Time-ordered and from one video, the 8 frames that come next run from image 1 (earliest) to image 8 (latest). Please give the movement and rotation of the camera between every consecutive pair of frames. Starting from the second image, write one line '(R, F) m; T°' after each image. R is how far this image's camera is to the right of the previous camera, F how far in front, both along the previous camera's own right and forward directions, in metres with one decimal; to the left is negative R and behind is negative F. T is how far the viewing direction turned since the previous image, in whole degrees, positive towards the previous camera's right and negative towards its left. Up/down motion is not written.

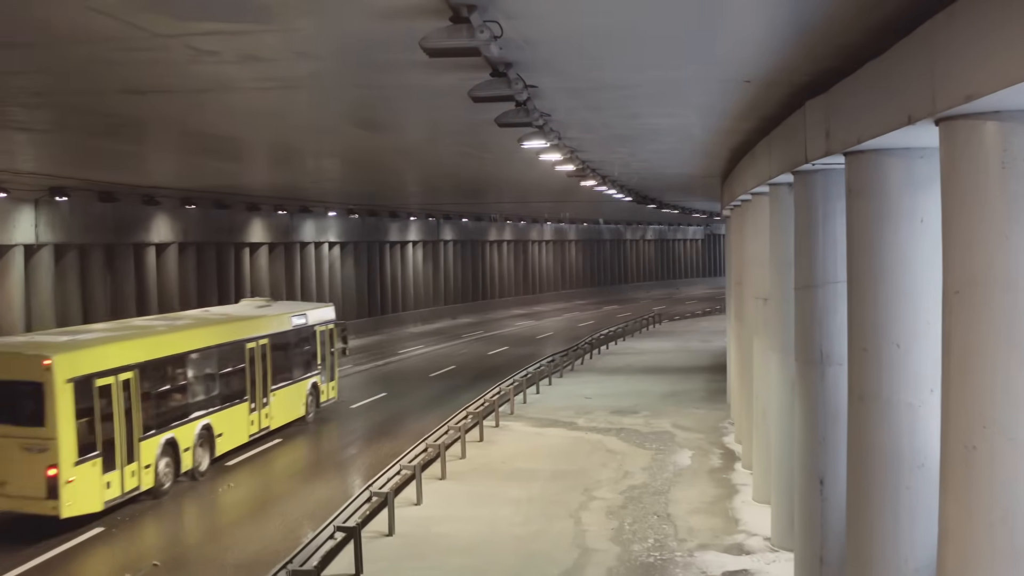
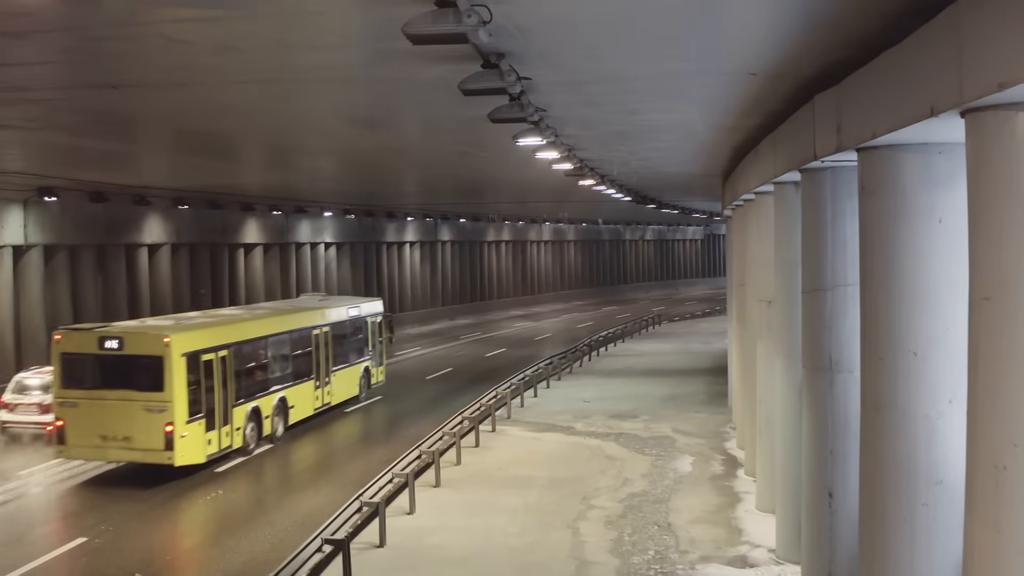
(0.0, +0.4) m; 0°
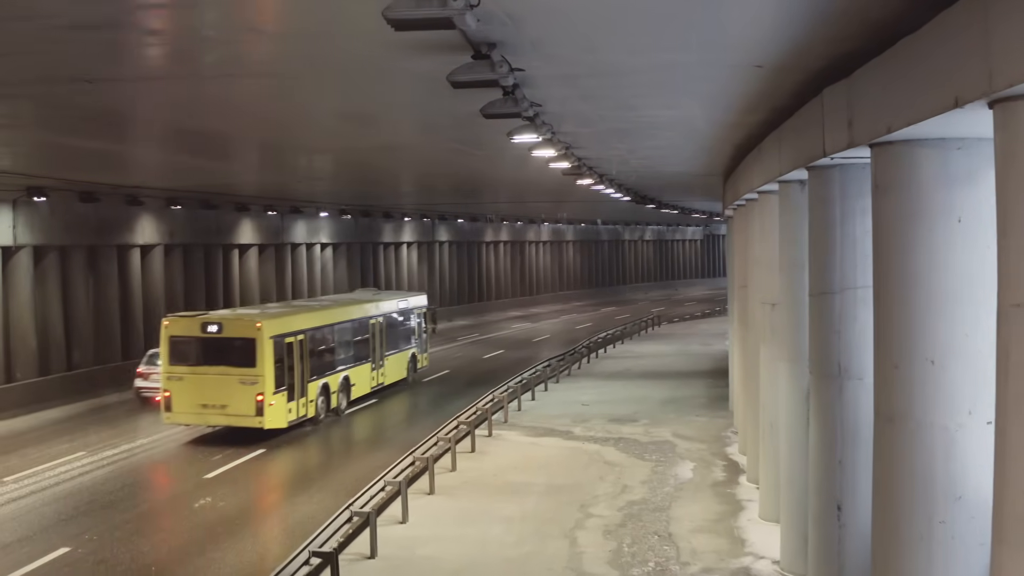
(0.0, +0.4) m; 0°
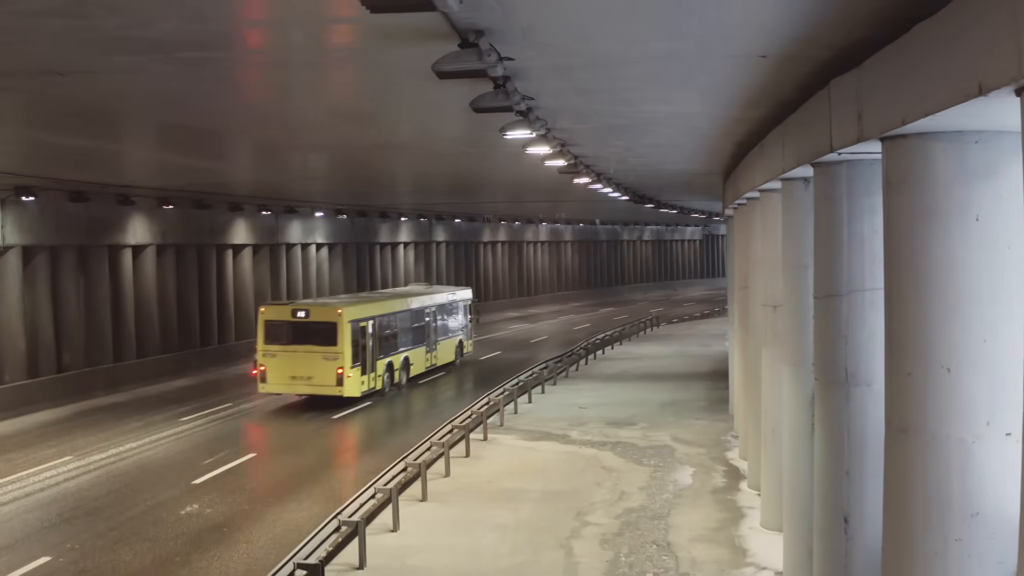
(+0.1, +0.3) m; 0°
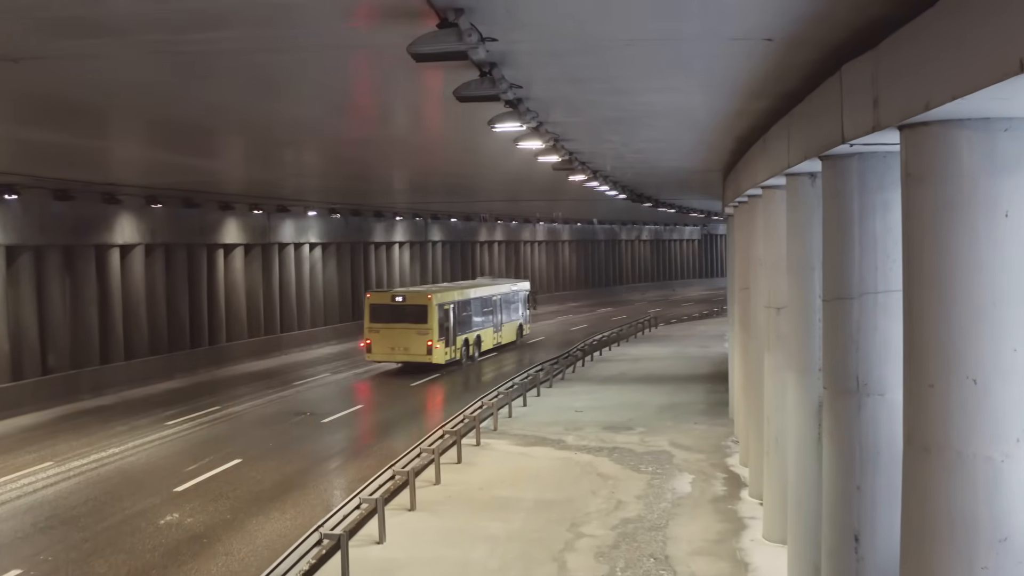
(+0.1, +0.5) m; 0°
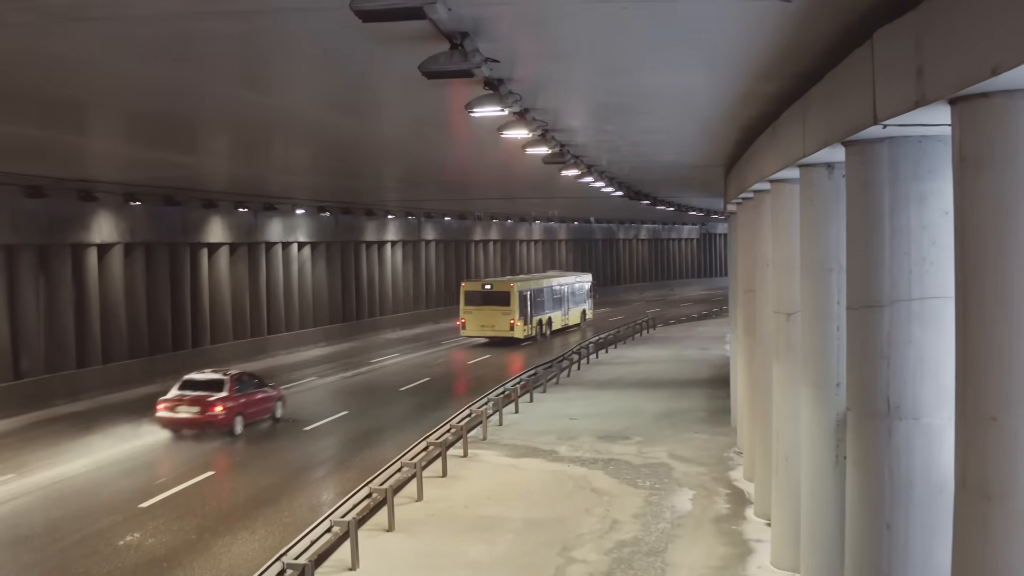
(+0.2, +0.9) m; 0°
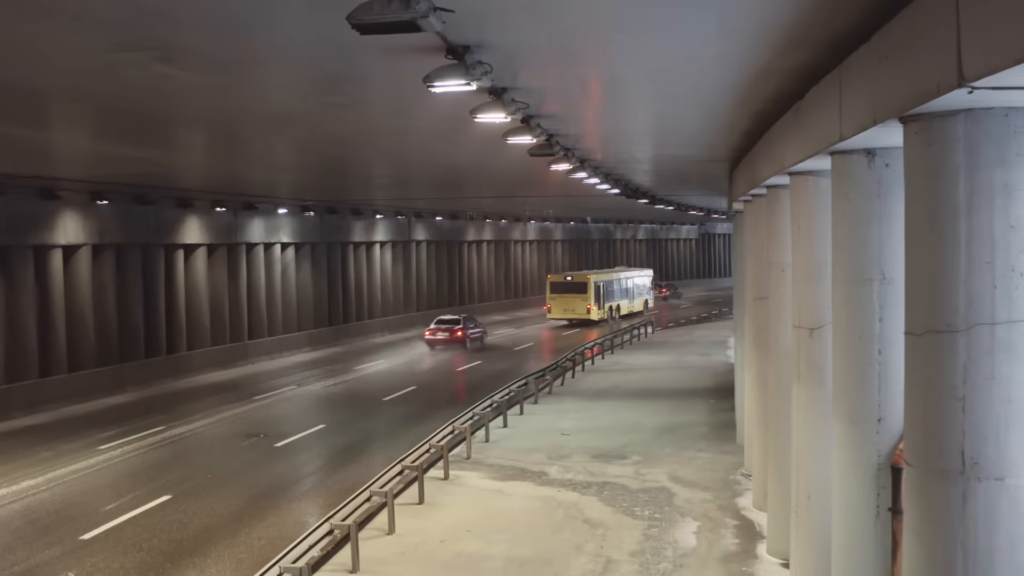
(+0.2, +1.4) m; 0°
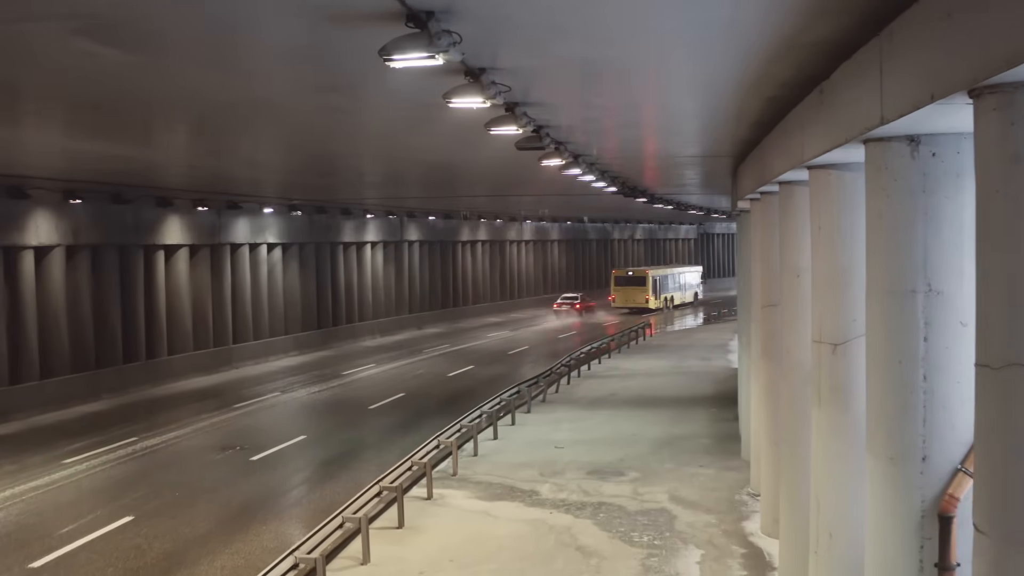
(+0.1, +1.0) m; 0°
